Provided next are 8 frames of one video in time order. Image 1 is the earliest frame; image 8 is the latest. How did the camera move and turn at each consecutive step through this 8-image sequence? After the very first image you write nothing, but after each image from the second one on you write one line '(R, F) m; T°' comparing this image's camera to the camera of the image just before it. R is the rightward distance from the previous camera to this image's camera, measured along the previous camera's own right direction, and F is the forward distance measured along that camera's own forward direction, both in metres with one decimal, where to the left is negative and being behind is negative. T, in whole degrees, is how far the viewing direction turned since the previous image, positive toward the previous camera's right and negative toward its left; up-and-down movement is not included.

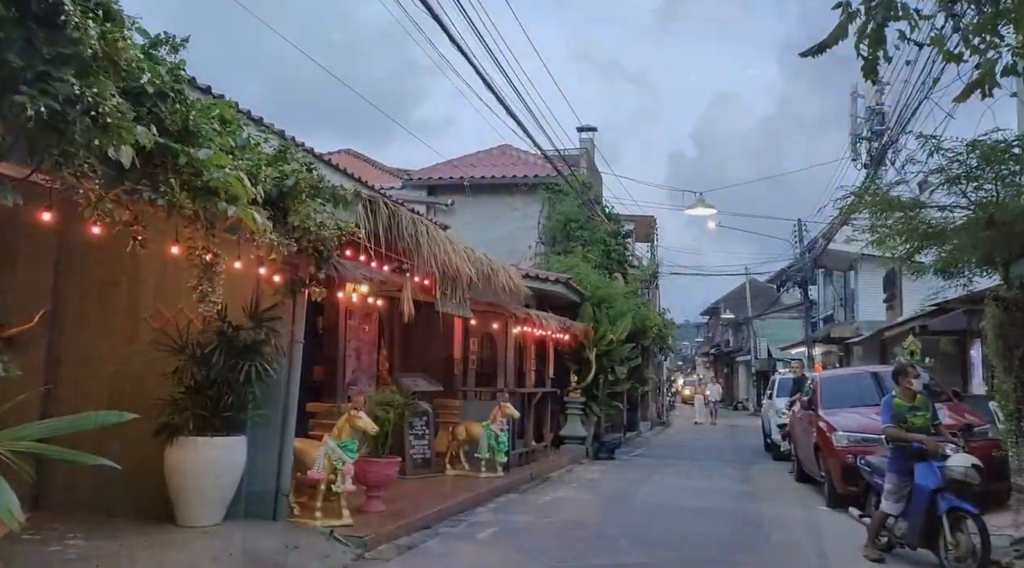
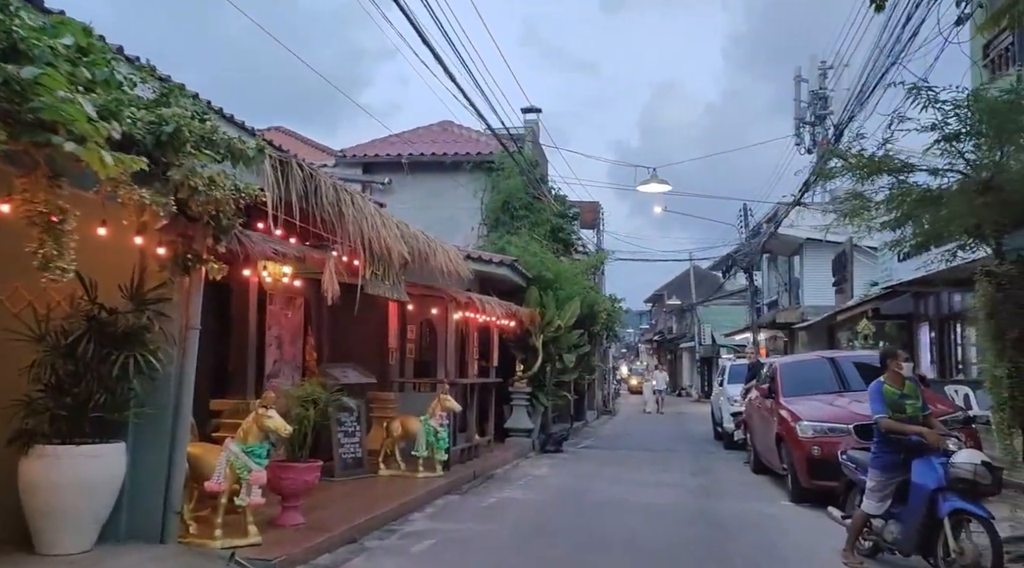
(+0.1, +1.0) m; +4°
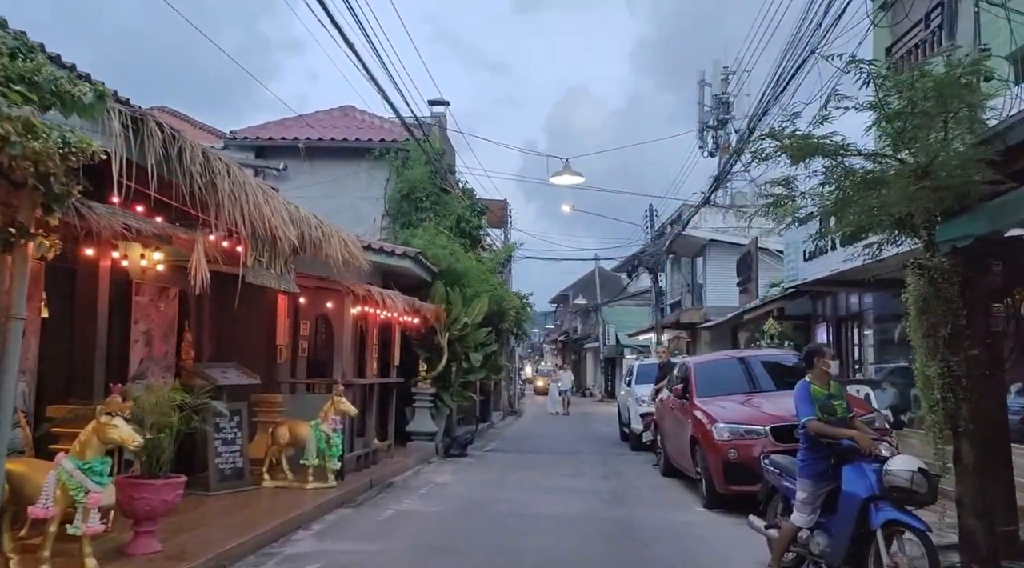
(0.0, +0.8) m; +7°
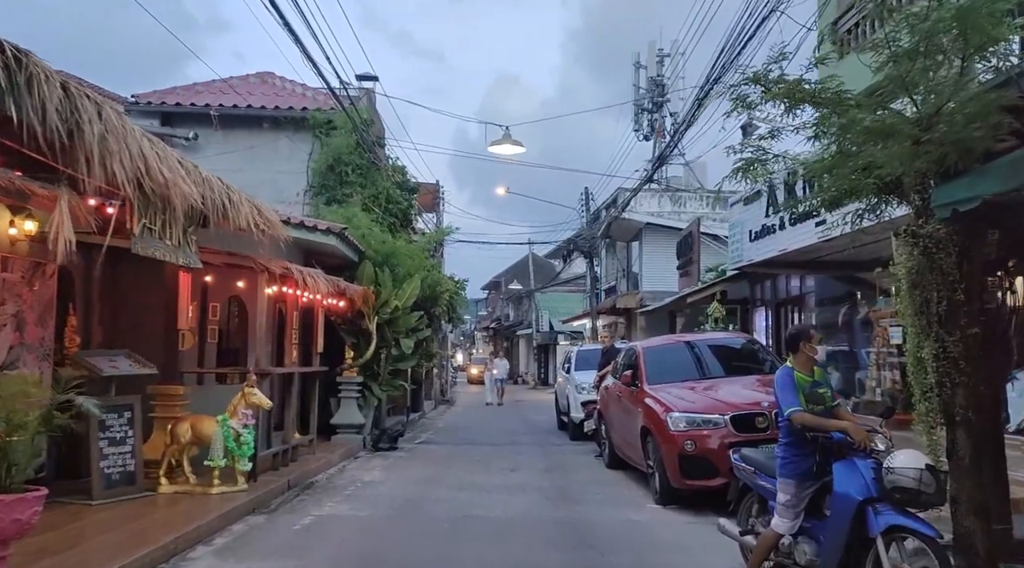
(-0.1, +1.0) m; +5°
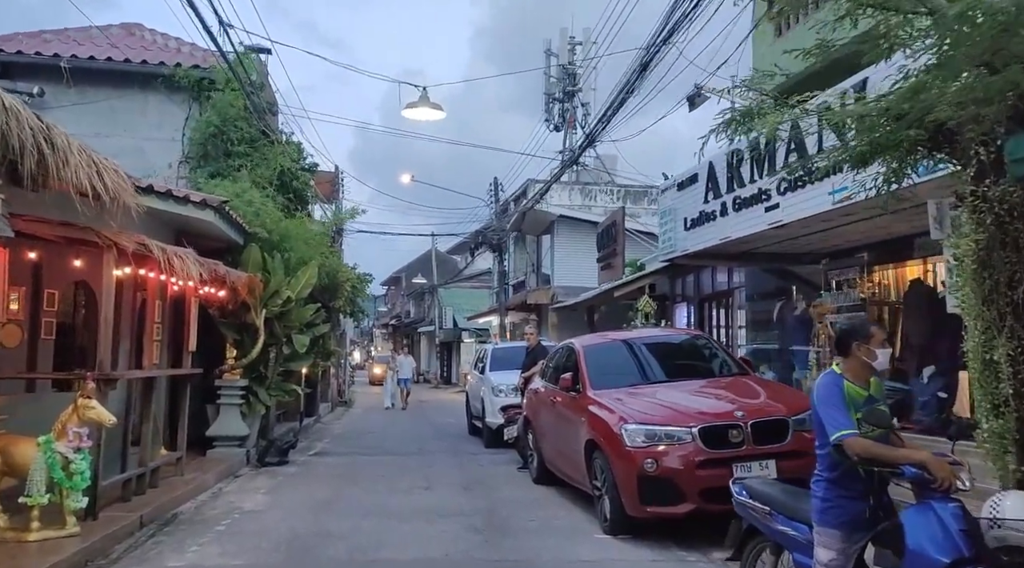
(-0.2, +1.7) m; +7°
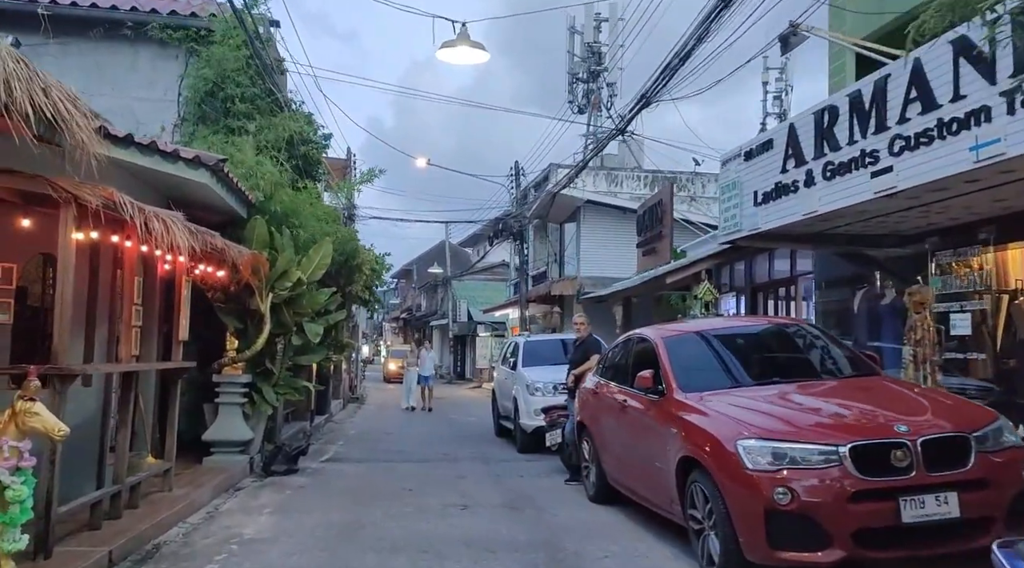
(-0.5, +1.8) m; -1°
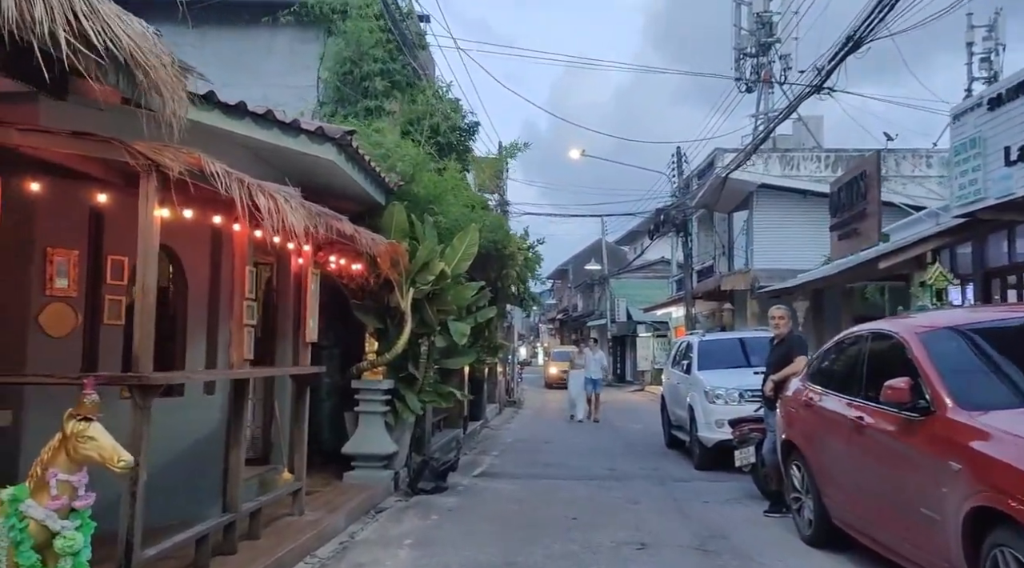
(-0.2, +1.6) m; -11°
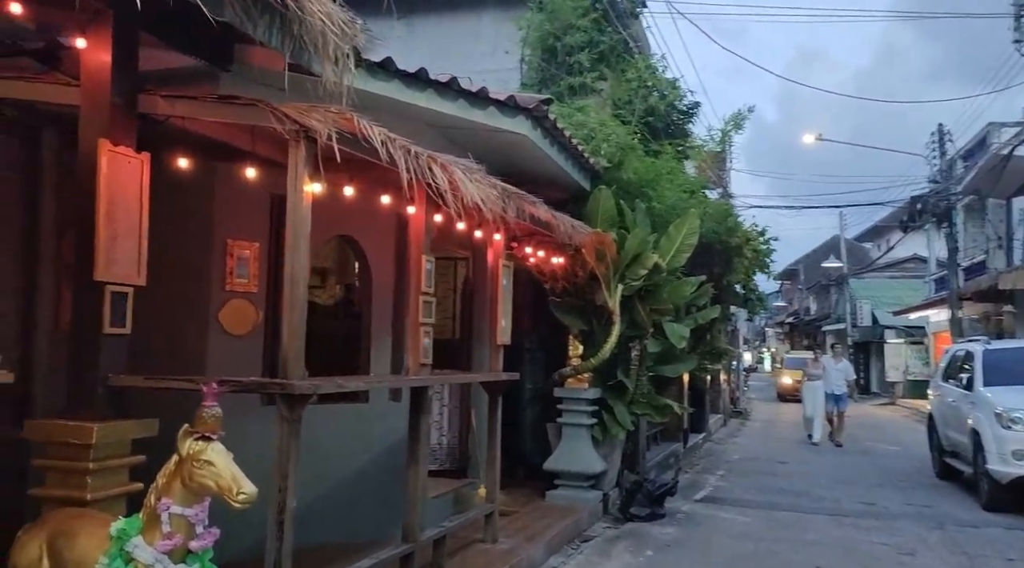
(-0.1, +1.2) m; -15°
